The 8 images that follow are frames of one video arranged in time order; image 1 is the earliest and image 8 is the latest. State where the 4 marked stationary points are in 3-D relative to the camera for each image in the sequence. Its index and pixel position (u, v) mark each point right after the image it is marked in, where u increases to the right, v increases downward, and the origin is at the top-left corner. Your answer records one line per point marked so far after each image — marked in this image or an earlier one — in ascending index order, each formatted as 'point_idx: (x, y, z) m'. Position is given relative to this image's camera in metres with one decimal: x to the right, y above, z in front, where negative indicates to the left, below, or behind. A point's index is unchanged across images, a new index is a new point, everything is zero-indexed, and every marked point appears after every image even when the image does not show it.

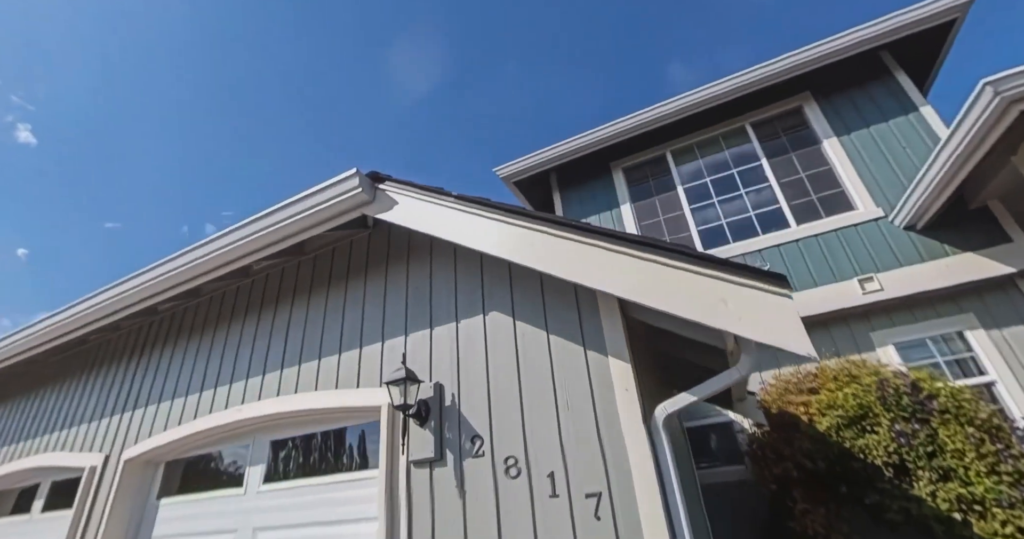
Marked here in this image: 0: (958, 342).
0: (+4.3, -0.7, +5.1) m
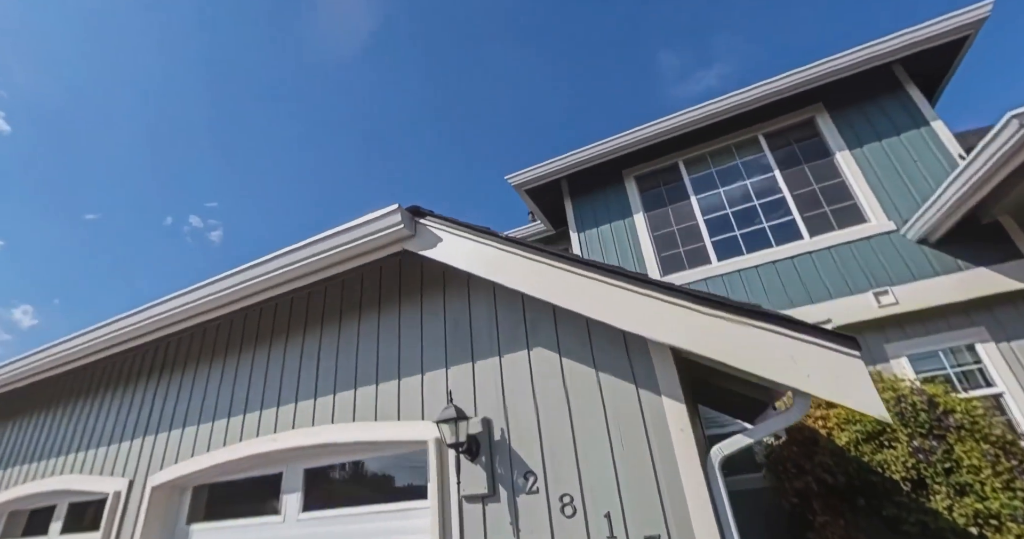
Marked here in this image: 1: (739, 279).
0: (+4.5, -0.8, +5.2) m
1: (+2.7, -0.1, +6.1) m
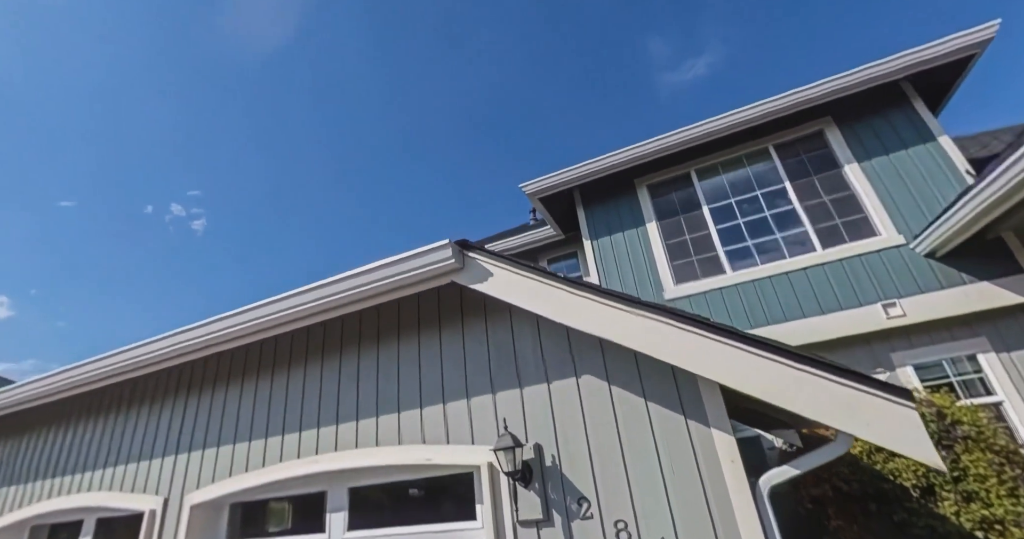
0: (+4.8, -1.0, +5.5) m
1: (+2.9, -0.2, +6.3) m
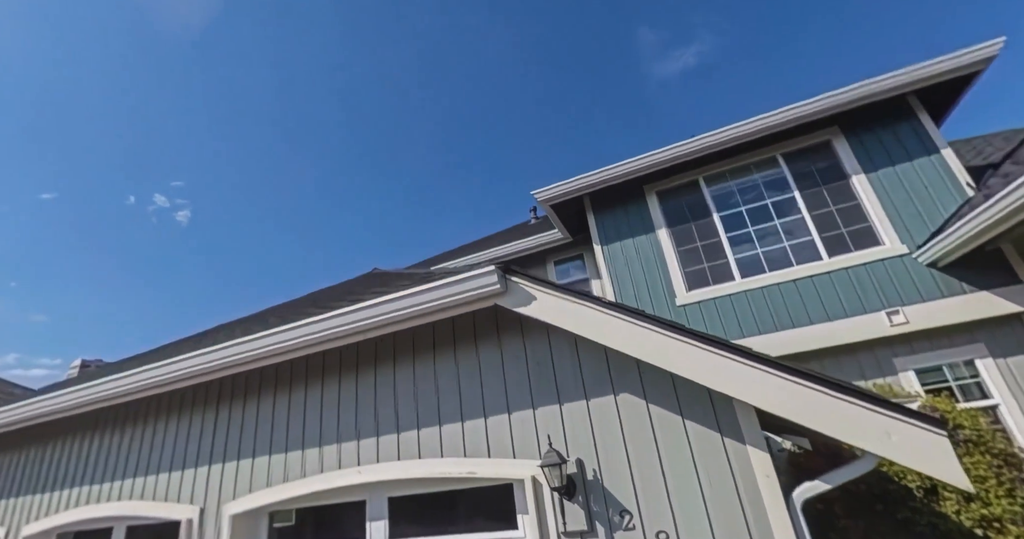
0: (+5.0, -1.1, +5.8) m
1: (+3.1, -0.3, +6.6) m
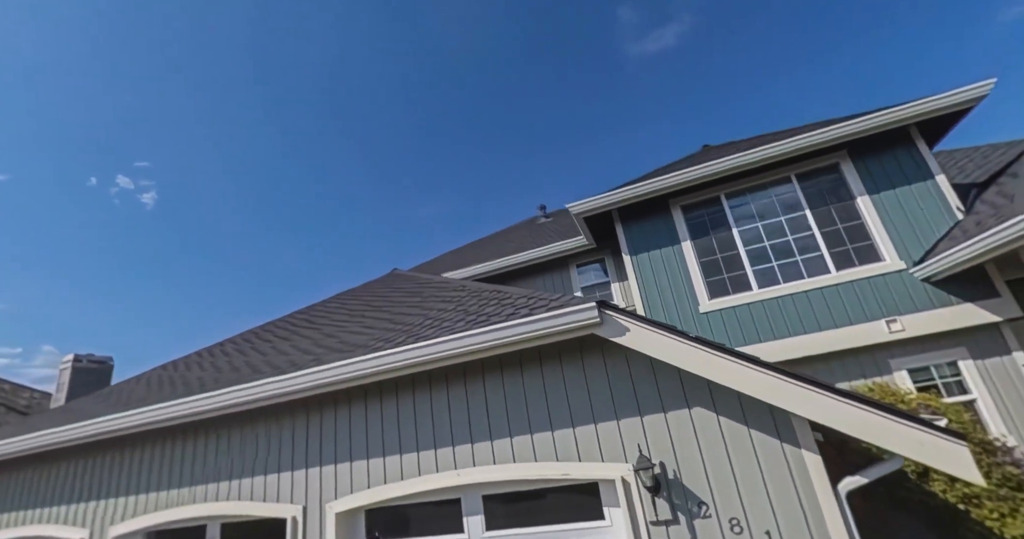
0: (+5.7, -1.3, +6.8) m
1: (+3.7, -0.5, +7.4) m
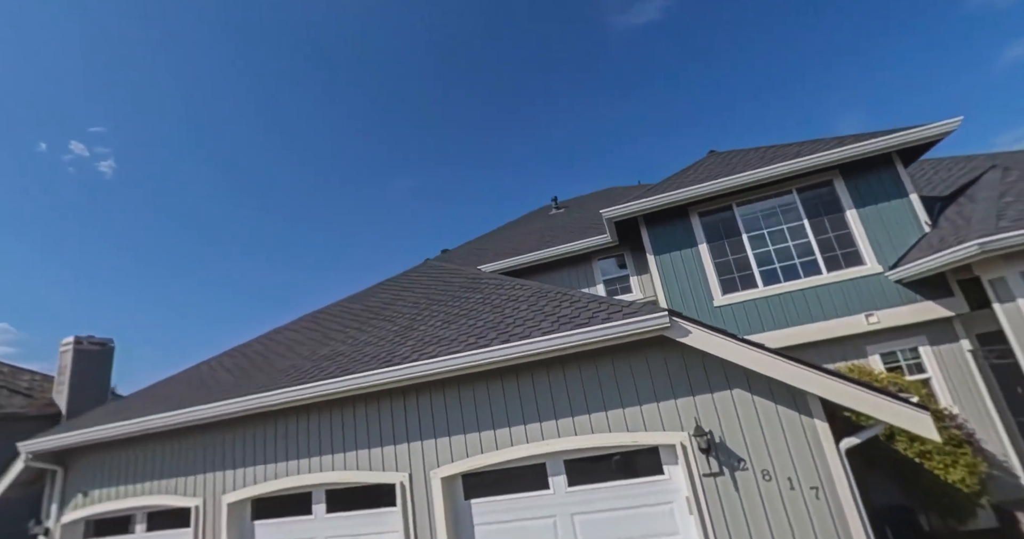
0: (+6.5, -1.3, +8.5) m
1: (+4.5, -0.5, +8.9) m
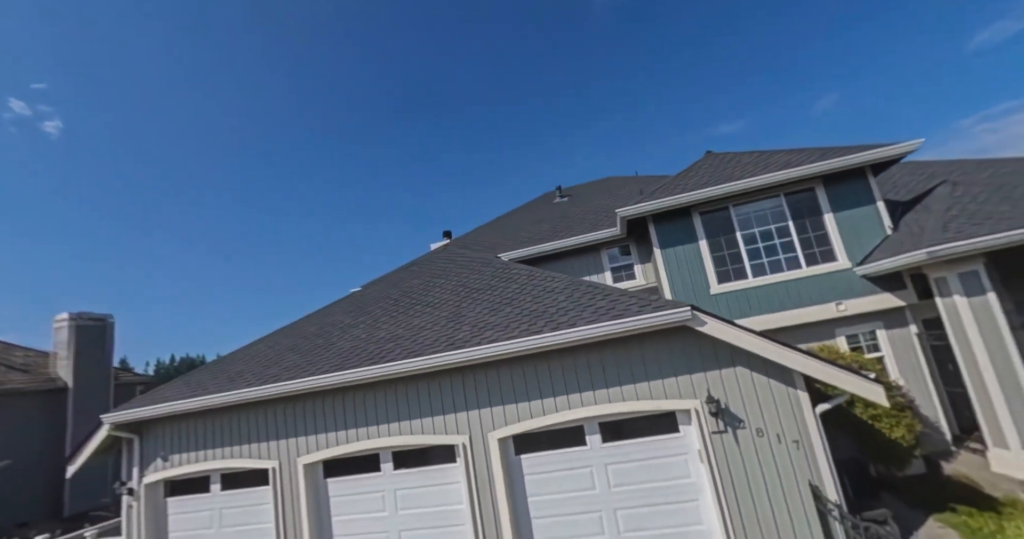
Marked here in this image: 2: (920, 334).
0: (+7.0, -1.3, +10.3) m
1: (+5.1, -0.4, +10.6) m
2: (+7.8, -1.2, +10.0) m
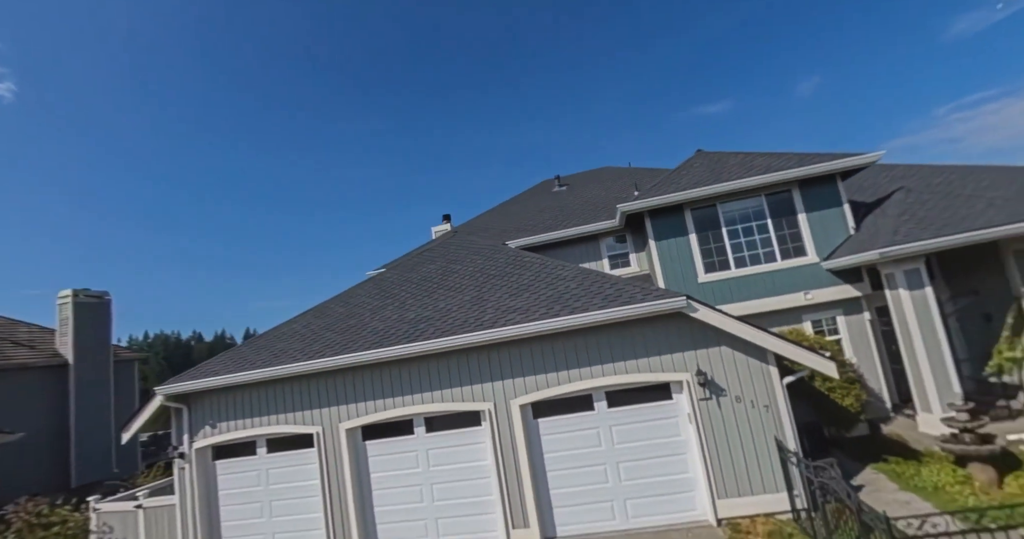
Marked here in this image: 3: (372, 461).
0: (+7.3, -1.2, +12.0) m
1: (+5.3, -0.3, +12.2) m
2: (+8.1, -1.1, +11.7) m
3: (-2.8, -3.9, +10.6) m
